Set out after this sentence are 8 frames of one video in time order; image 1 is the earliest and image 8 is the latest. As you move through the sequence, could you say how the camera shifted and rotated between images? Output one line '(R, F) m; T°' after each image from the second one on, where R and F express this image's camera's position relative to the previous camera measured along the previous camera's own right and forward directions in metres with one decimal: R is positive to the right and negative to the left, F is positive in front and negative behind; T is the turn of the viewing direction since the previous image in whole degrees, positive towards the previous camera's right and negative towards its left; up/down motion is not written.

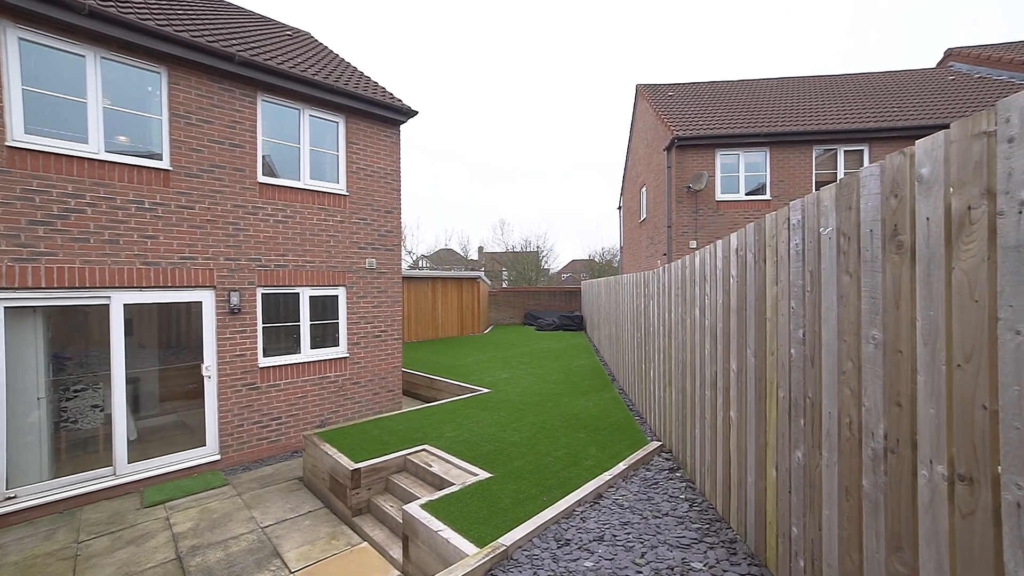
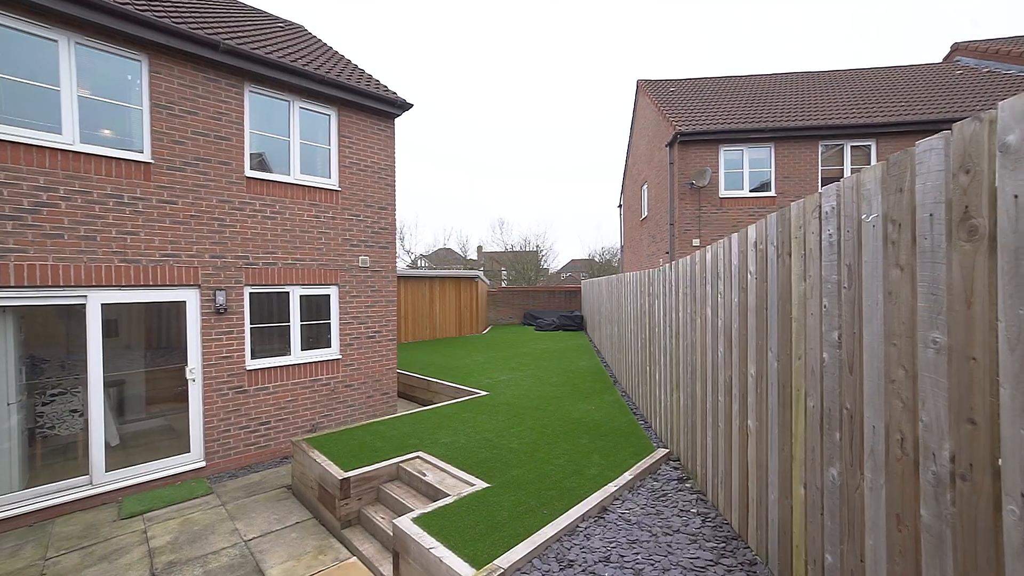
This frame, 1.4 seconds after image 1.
(0.0, +0.2) m; 0°
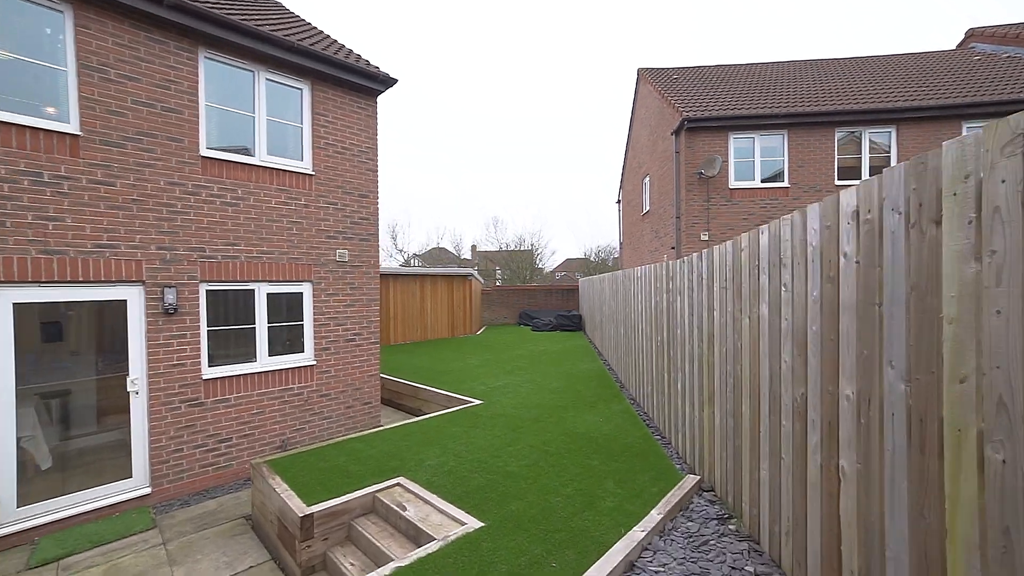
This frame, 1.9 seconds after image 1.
(0.0, +0.7) m; +1°
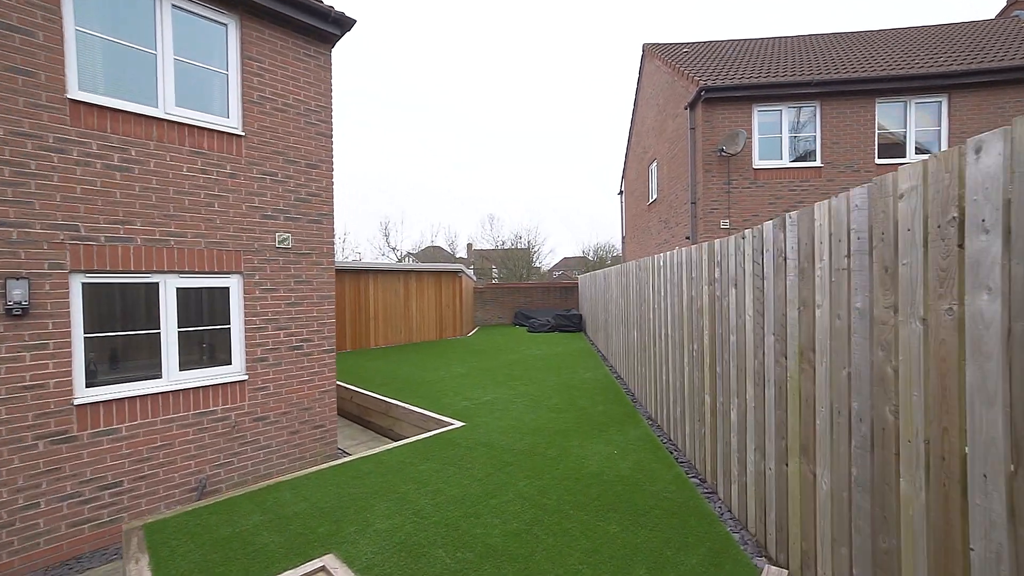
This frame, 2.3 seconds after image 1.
(+0.1, +1.3) m; 0°
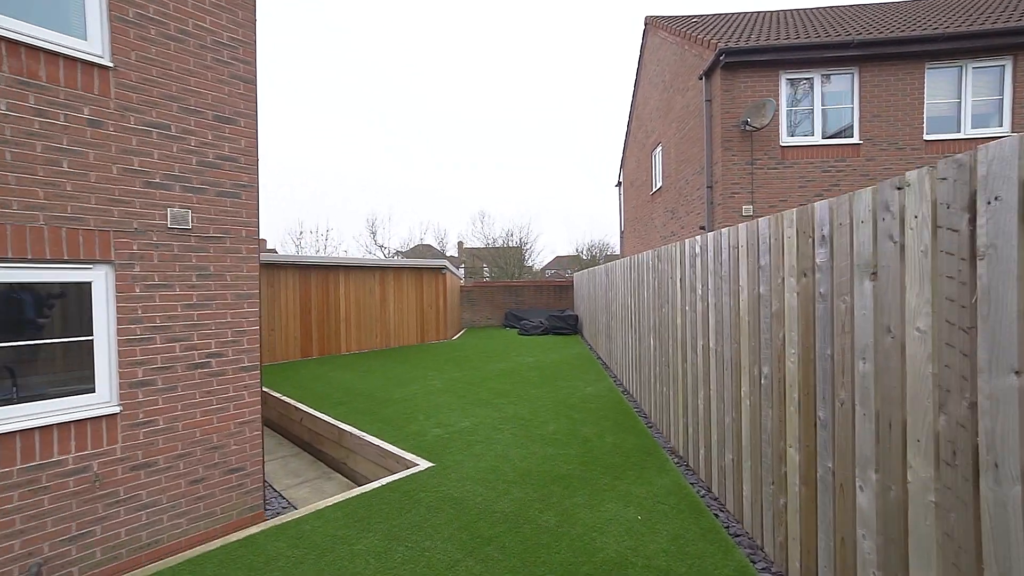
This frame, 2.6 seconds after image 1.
(+0.1, +1.3) m; +1°
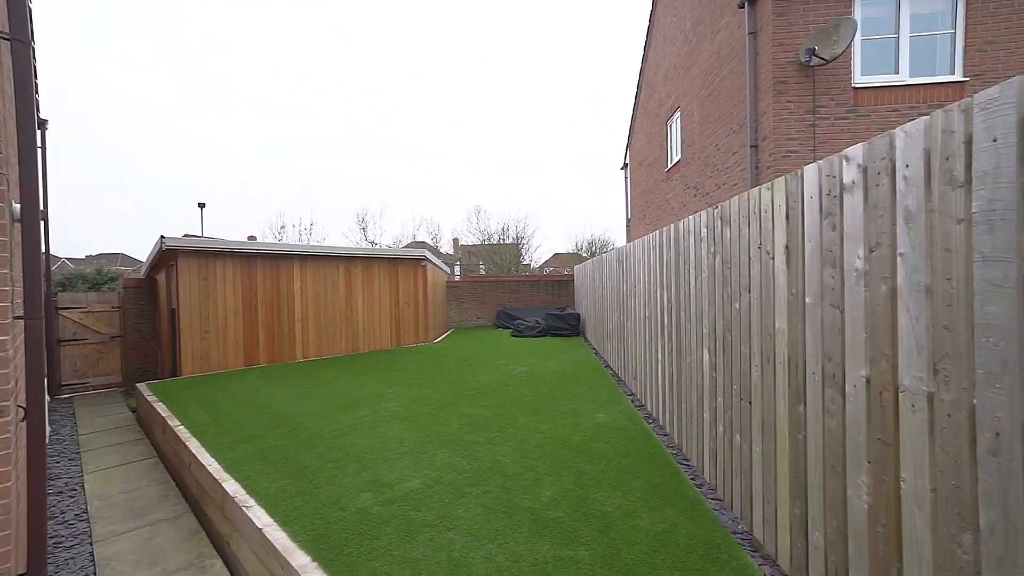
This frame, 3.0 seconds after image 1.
(+0.2, +1.9) m; 0°
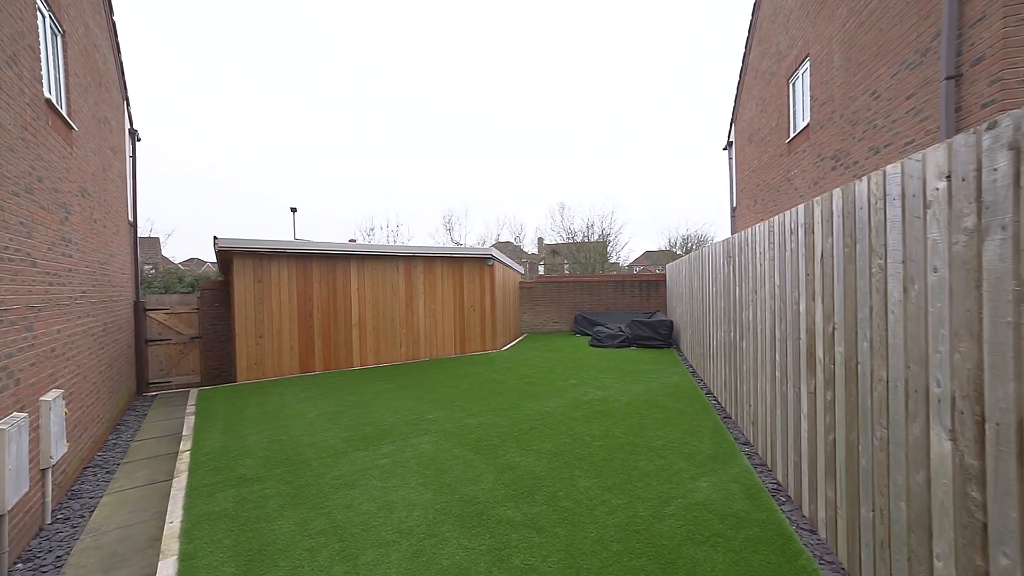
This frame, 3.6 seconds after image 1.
(+0.2, +1.4) m; -11°
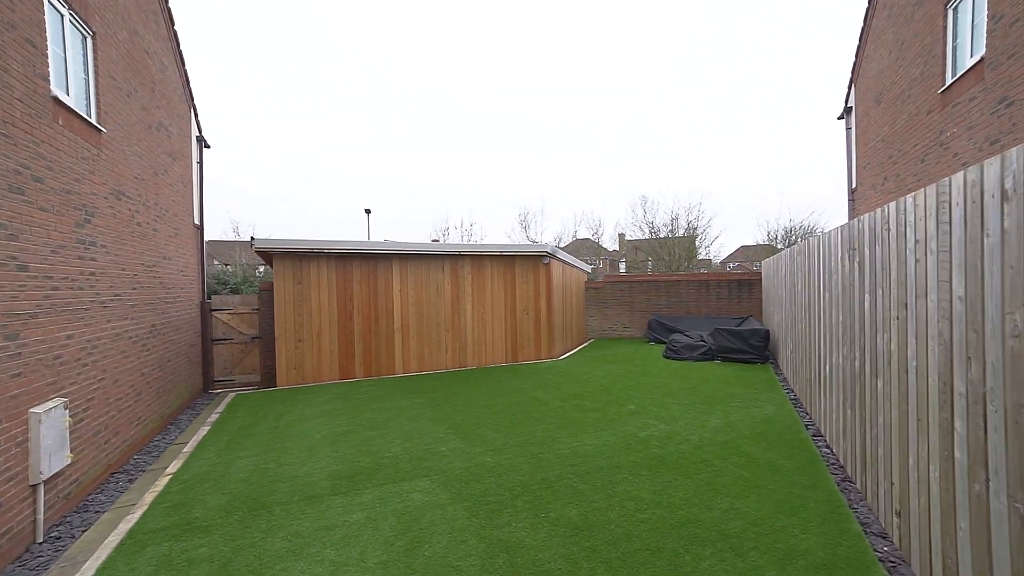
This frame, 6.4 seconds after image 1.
(+0.5, +1.1) m; -10°
